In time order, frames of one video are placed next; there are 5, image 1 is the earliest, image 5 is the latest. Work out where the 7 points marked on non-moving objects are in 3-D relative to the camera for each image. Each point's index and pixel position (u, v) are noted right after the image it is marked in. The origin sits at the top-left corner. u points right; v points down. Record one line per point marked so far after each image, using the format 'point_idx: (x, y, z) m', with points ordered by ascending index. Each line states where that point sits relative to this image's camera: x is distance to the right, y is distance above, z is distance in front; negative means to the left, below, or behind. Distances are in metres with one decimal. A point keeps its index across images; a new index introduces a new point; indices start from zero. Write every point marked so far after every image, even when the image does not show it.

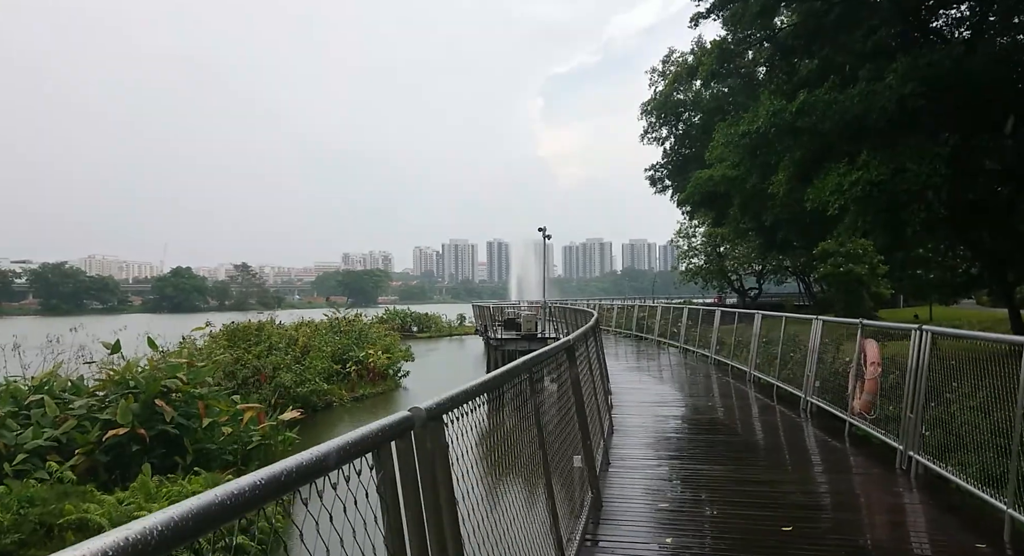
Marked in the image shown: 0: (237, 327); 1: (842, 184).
0: (-6.9, -1.3, +14.0) m
1: (+6.3, +1.8, +10.7) m
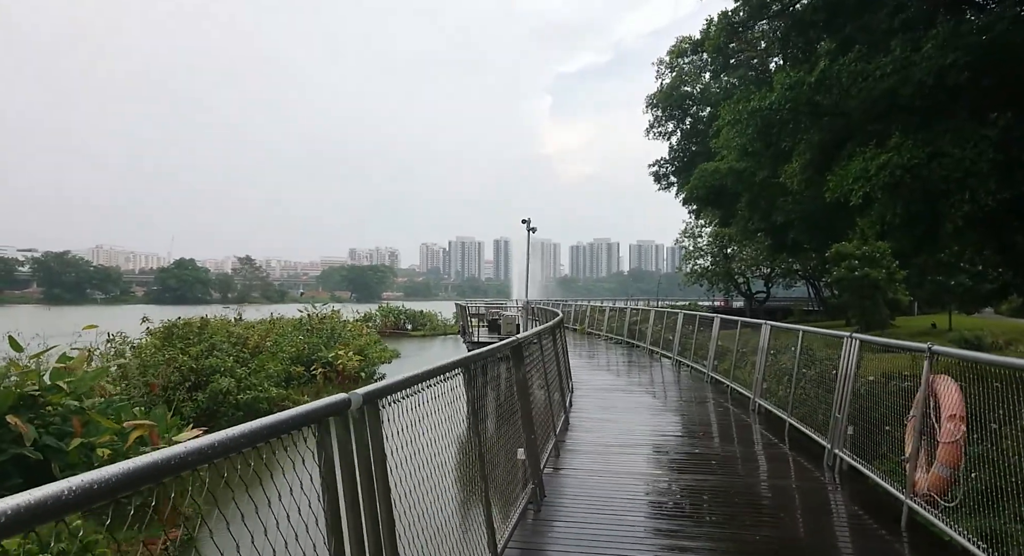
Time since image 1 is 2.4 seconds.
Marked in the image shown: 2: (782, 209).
0: (-7.5, -1.0, +12.5) m
1: (+5.7, +1.7, +9.1) m
2: (+7.5, +1.9, +15.7) m
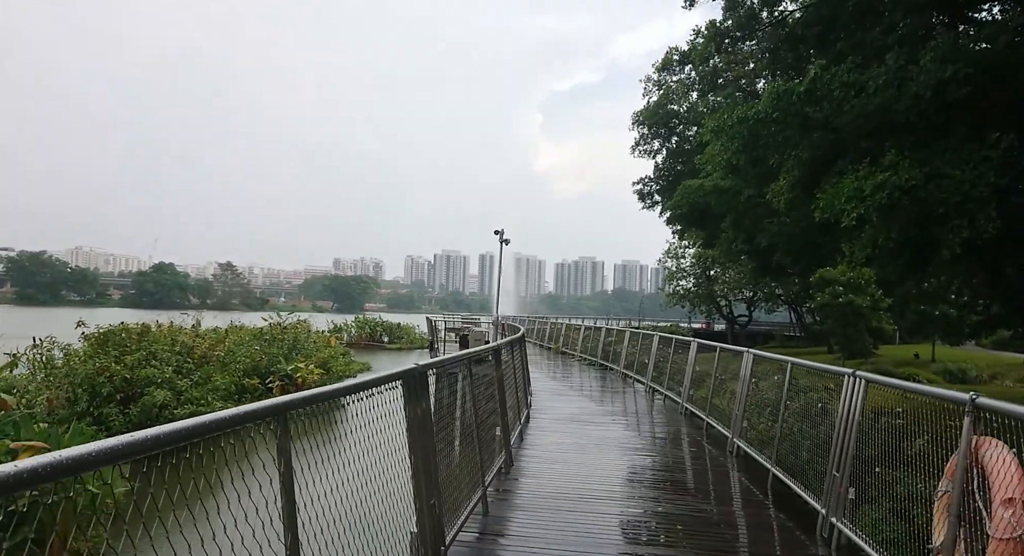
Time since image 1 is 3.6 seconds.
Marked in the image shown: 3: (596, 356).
0: (-8.1, -1.1, +11.5) m
1: (+5.3, +1.3, +8.5) m
2: (+6.9, +1.3, +15.2) m
3: (+2.5, -2.3, +16.6) m
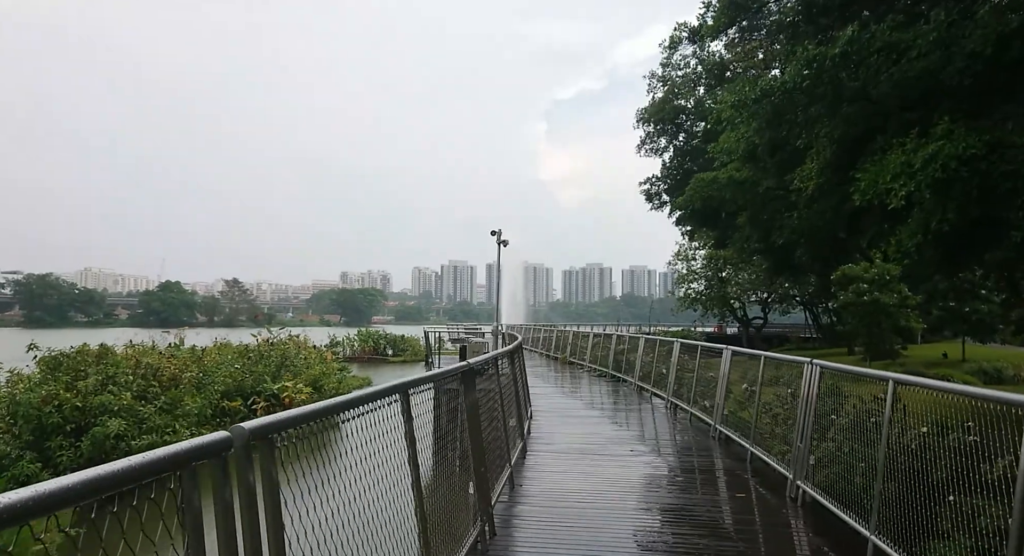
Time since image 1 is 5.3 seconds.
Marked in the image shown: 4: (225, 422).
0: (-8.1, -1.4, +10.4) m
1: (+5.1, +1.5, +7.3) m
2: (+6.8, +1.3, +13.9) m
3: (+2.6, -2.4, +15.3) m
4: (-6.3, -3.2, +12.4) m
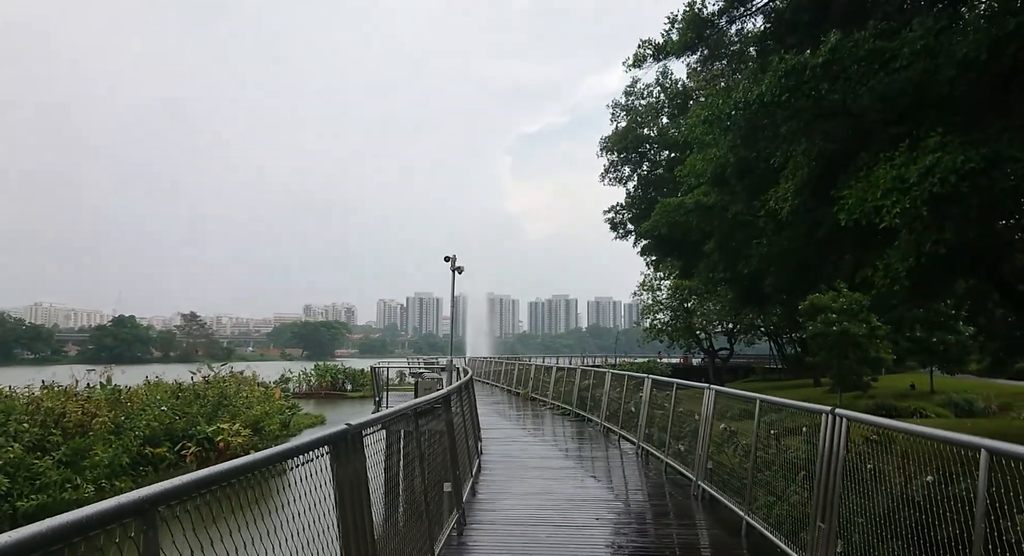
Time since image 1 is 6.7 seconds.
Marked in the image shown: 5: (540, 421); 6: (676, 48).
0: (-8.8, -1.9, +8.9) m
1: (+4.6, +1.1, +6.7) m
2: (+5.9, +0.6, +13.5) m
3: (+1.6, -3.2, +14.4) m
4: (-7.2, -3.8, +11.0) m
5: (+0.7, -3.4, +13.7) m
6: (+4.3, +5.7, +14.7) m
